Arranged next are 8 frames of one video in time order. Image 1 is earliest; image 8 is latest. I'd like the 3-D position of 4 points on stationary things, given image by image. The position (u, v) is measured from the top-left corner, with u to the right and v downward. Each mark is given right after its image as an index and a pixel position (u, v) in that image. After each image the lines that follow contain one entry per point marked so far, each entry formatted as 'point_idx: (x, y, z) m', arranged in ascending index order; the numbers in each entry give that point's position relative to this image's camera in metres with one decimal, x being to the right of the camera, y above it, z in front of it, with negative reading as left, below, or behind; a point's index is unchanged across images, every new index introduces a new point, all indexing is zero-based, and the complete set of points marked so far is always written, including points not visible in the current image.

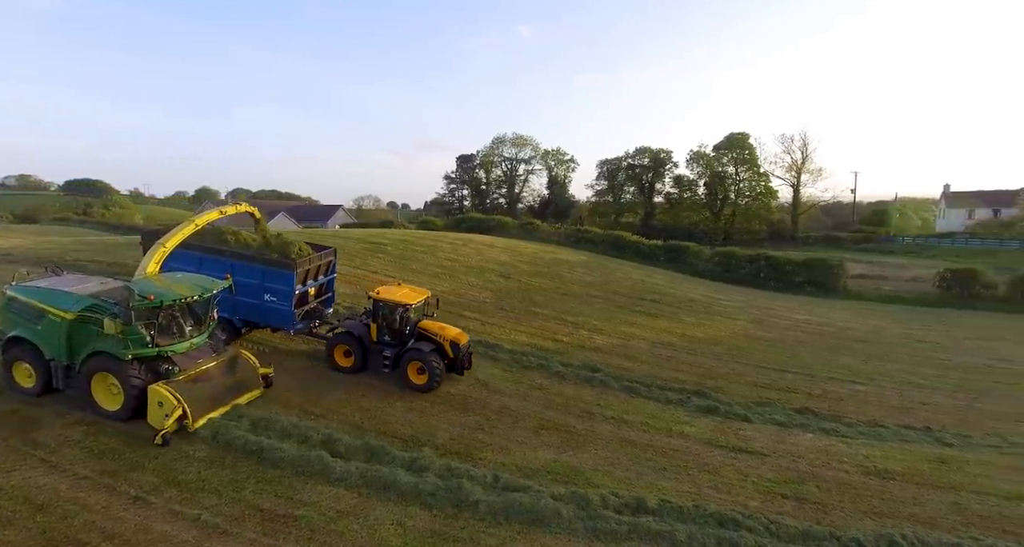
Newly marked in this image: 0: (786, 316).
0: (+9.1, -1.4, +16.6) m
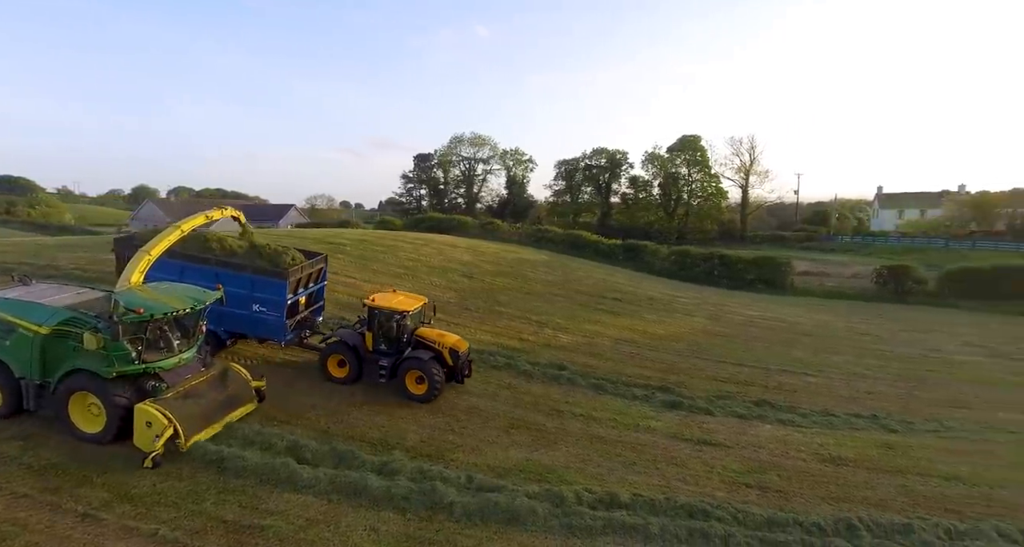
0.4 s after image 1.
0: (+7.9, -1.3, +17.2) m
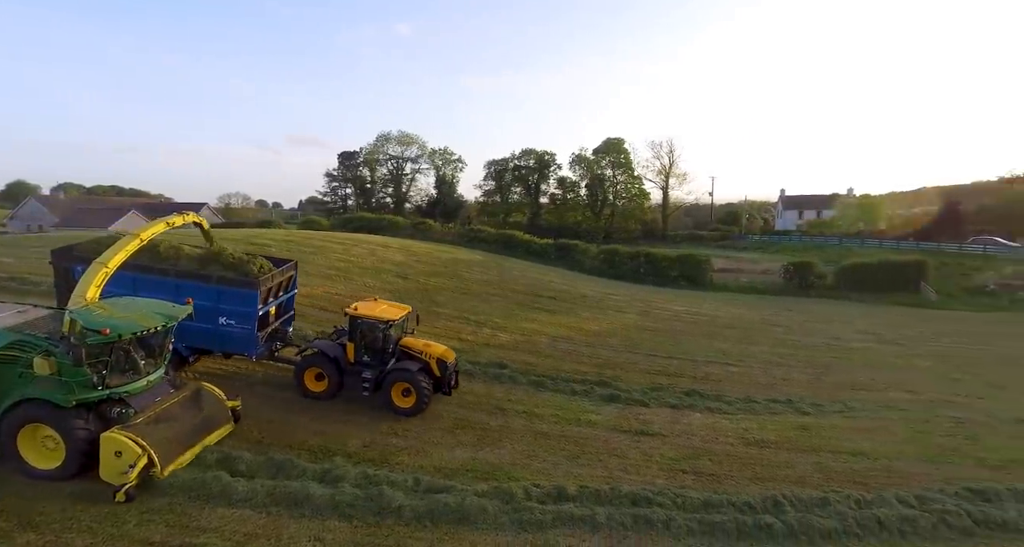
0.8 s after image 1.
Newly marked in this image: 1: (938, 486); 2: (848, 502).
0: (+5.6, -1.2, +18.2) m
1: (+5.3, -2.7, +6.3) m
2: (+4.0, -2.7, +6.0) m
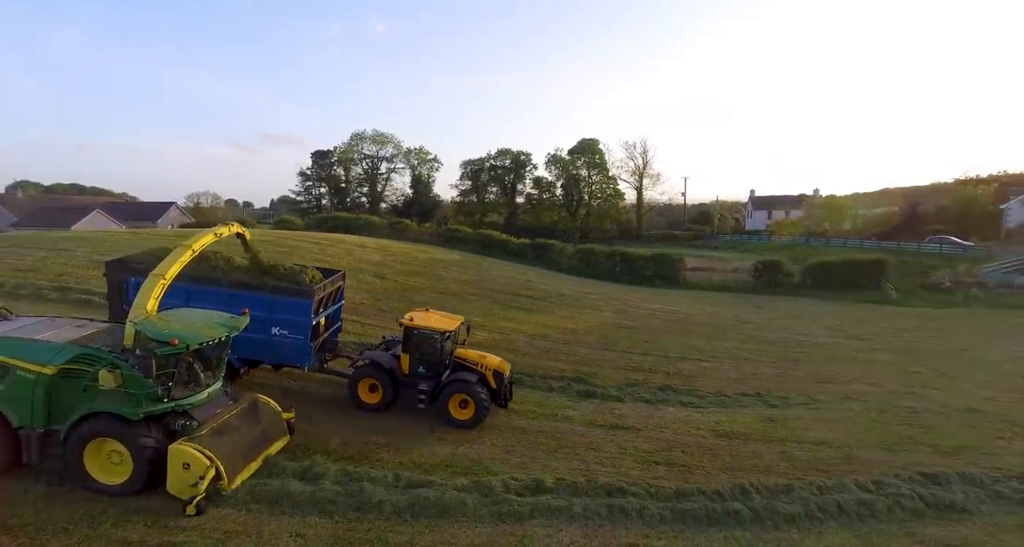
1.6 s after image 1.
0: (+4.8, -1.2, +18.6) m
1: (+5.1, -2.6, +6.7) m
2: (+3.7, -2.7, +6.3) m
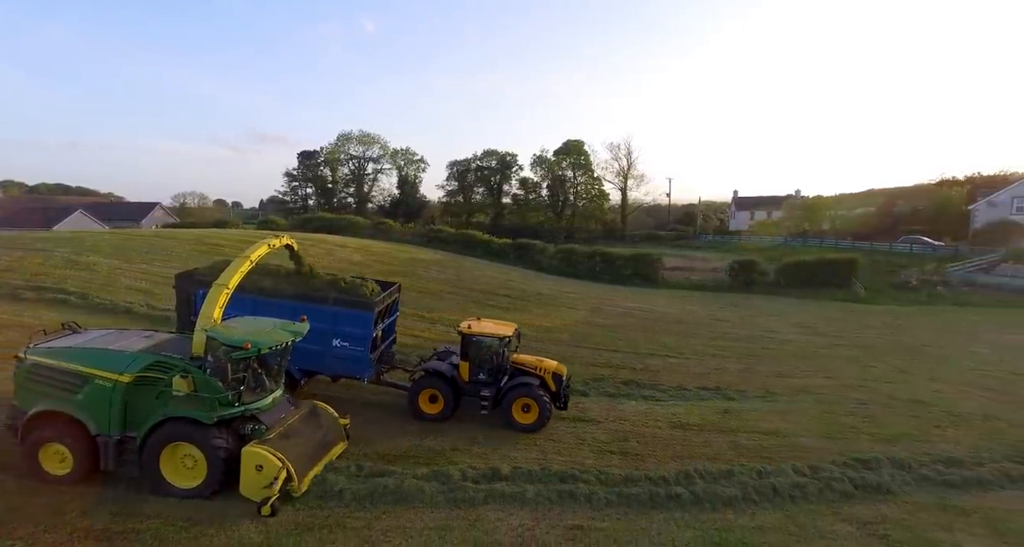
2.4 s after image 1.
0: (+4.0, -1.2, +19.0) m
1: (+4.5, -2.6, +7.1) m
2: (+3.2, -2.6, +6.7) m
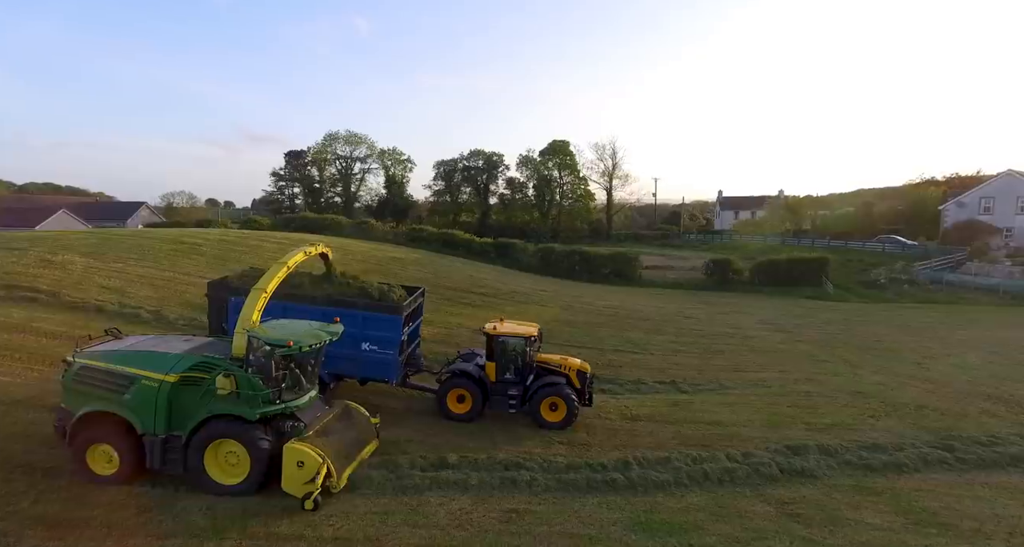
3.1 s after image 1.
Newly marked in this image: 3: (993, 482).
0: (+3.1, -1.1, +19.4) m
1: (+3.8, -2.6, +7.5) m
2: (+2.4, -2.6, +7.0) m
3: (+6.1, -2.6, +6.4) m
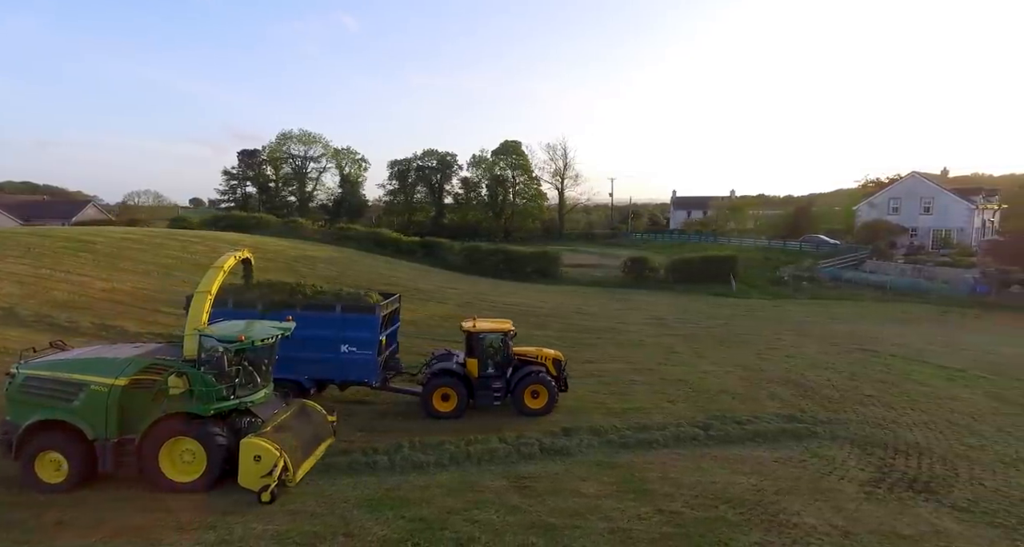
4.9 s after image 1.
0: (-0.6, -1.0, +19.9) m
1: (+0.6, -2.5, +8.1) m
2: (-0.7, -2.5, +7.5) m
3: (+2.9, -2.5, +7.0) m
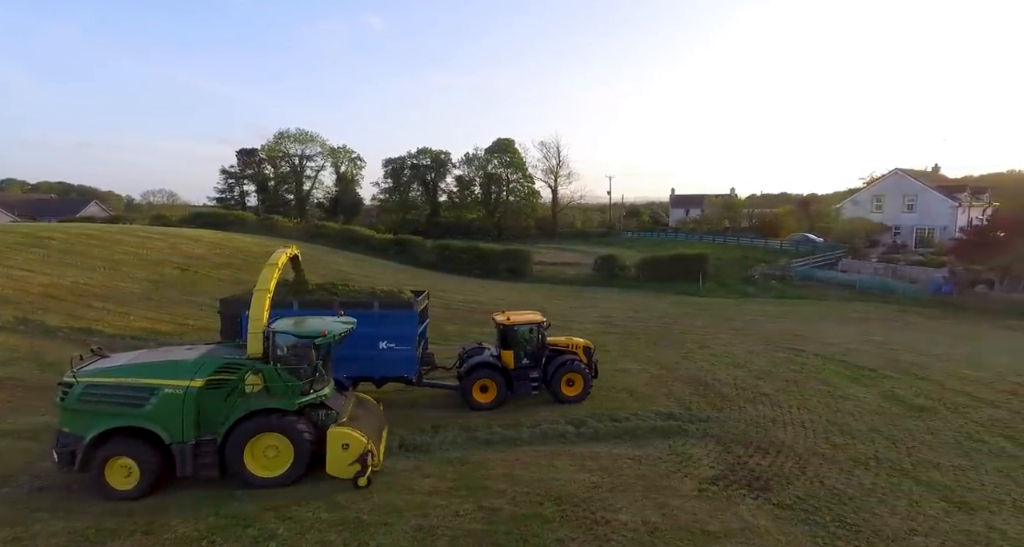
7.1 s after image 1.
0: (-2.3, -0.9, +19.8) m
1: (-1.4, -2.4, +8.0) m
2: (-2.7, -2.4, +7.5) m
3: (+0.9, -2.5, +6.9) m
